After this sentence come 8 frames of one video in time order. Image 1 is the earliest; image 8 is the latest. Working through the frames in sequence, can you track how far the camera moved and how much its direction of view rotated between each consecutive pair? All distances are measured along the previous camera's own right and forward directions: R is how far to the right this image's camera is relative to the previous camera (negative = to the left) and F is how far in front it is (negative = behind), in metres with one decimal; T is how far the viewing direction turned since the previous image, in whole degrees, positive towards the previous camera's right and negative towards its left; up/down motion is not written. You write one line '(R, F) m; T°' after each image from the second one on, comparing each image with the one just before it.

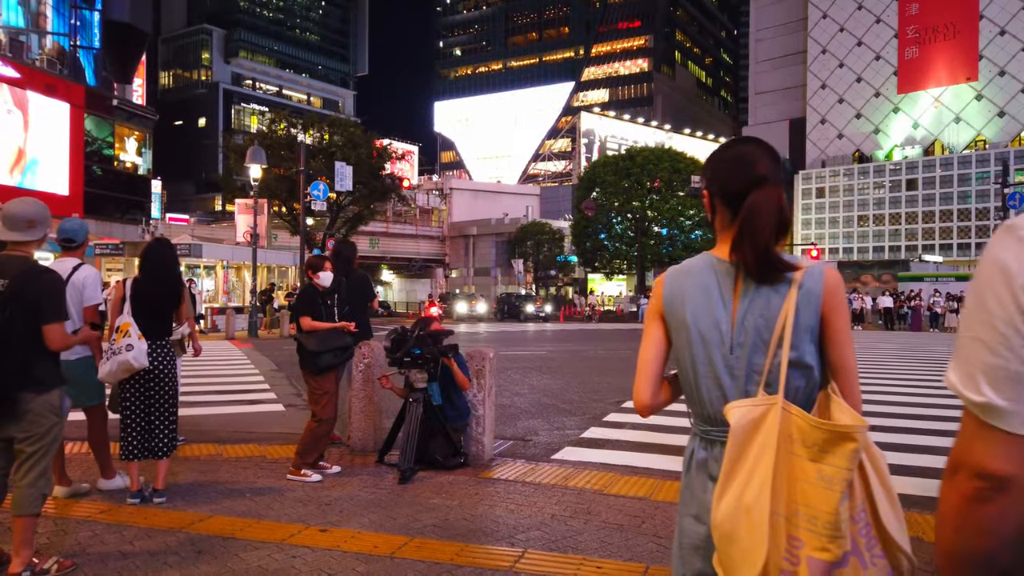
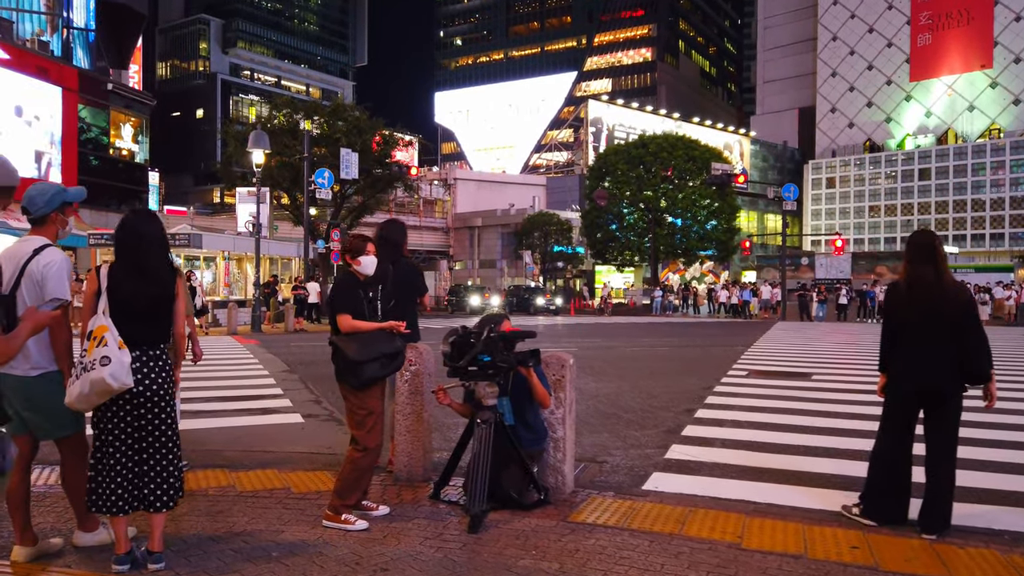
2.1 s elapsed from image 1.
(-0.7, +1.5) m; 0°
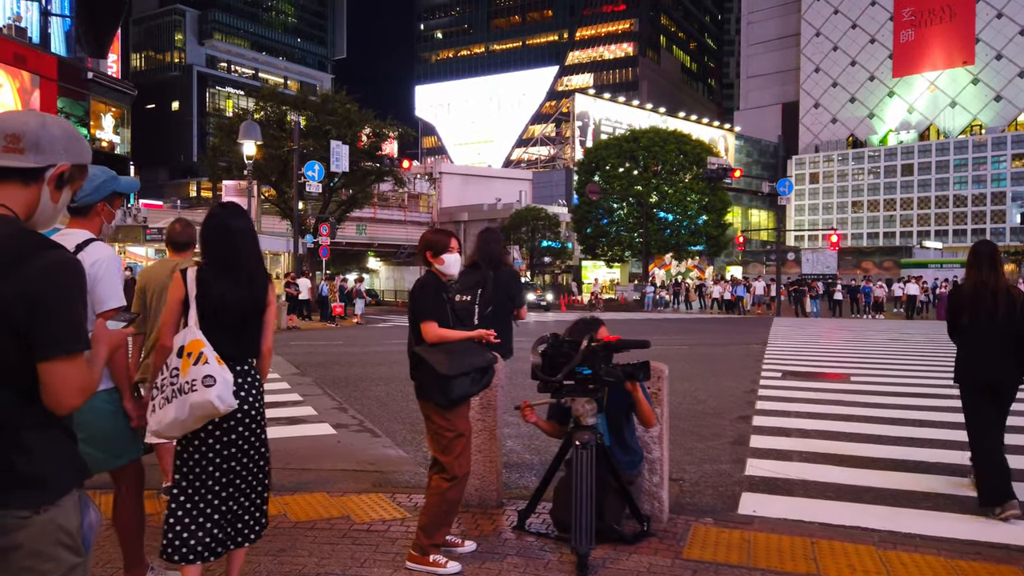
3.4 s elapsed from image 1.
(-0.7, +0.7) m; +2°
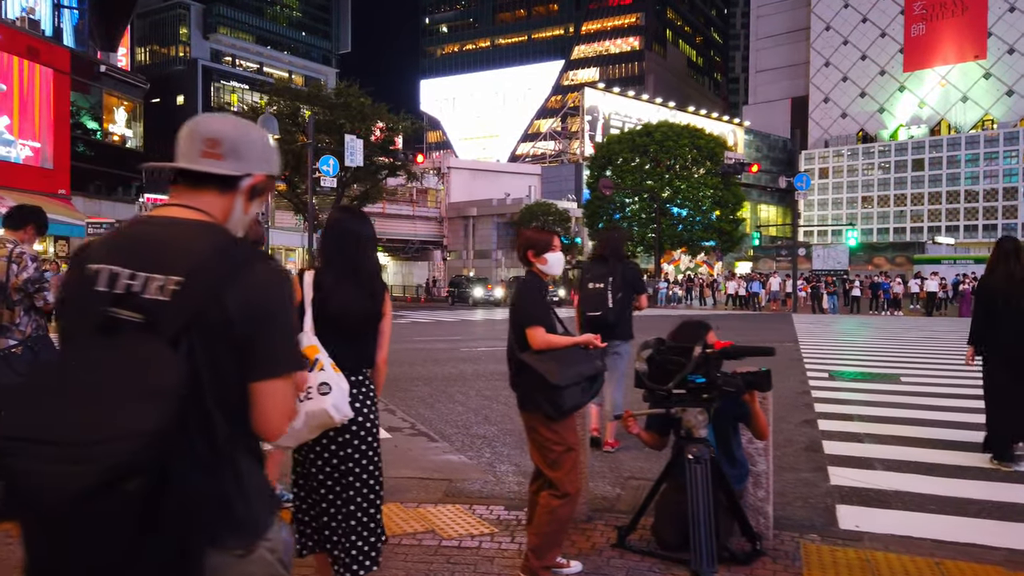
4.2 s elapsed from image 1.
(-0.6, +0.3) m; 0°
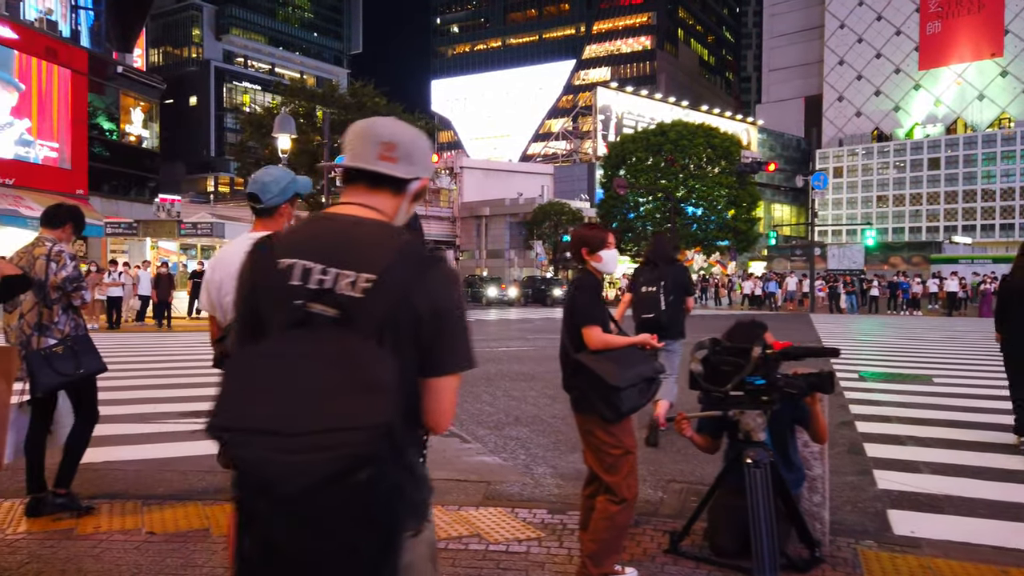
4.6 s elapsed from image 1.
(-0.2, +0.1) m; -1°
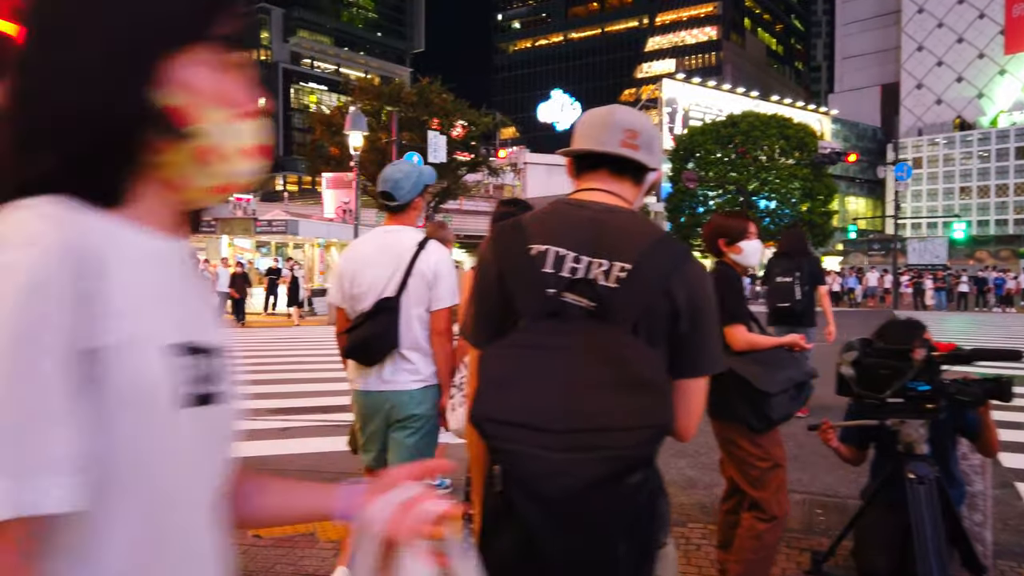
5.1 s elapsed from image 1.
(-0.3, +0.3) m; -5°
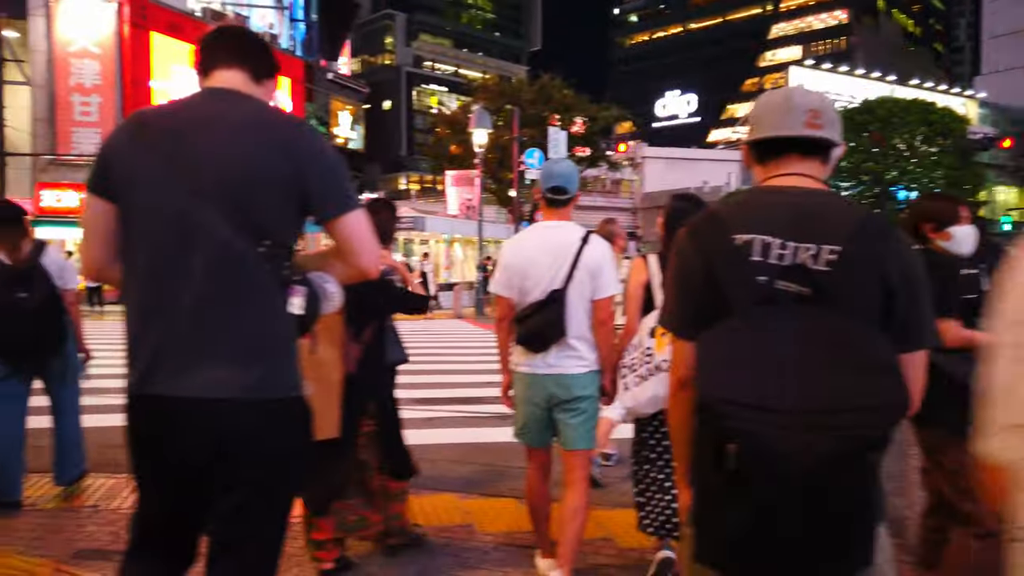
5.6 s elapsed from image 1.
(-0.3, 0.0) m; -8°
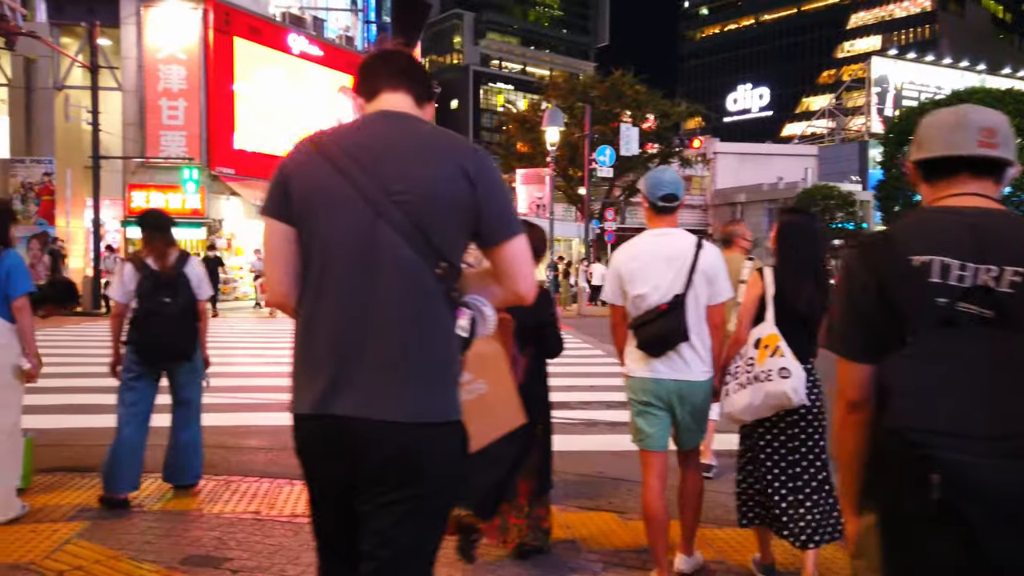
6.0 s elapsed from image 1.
(-0.2, +0.1) m; -5°
